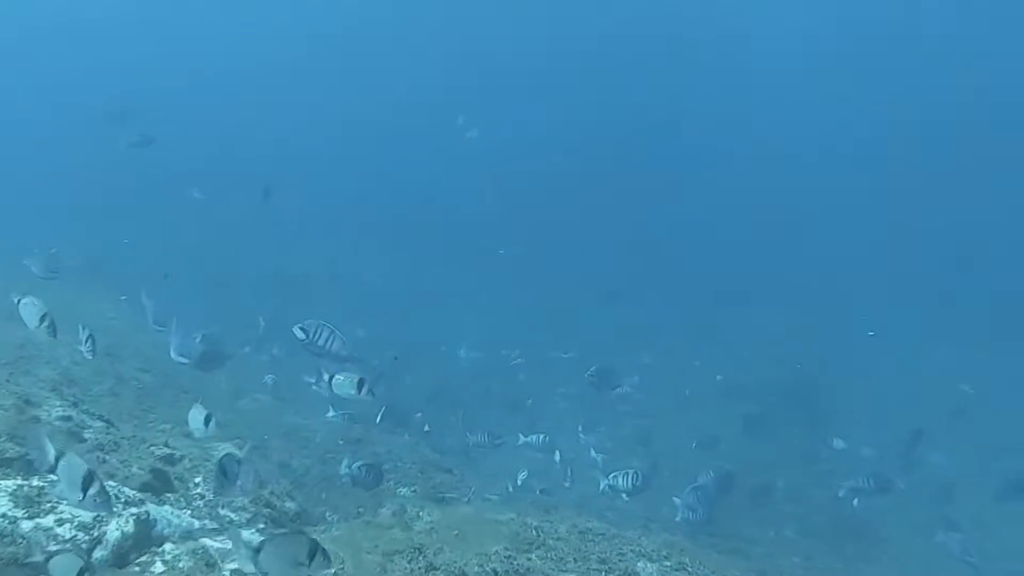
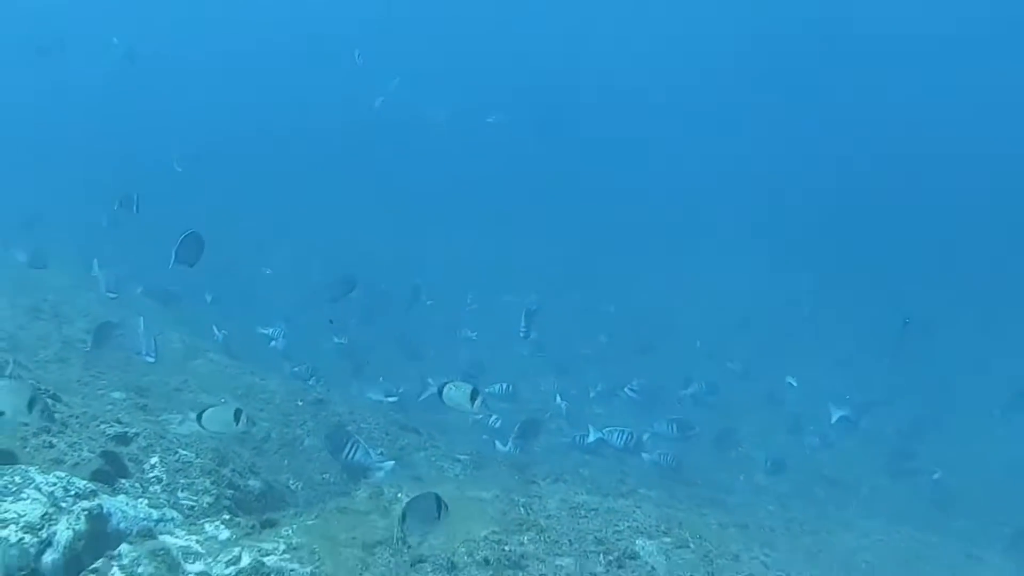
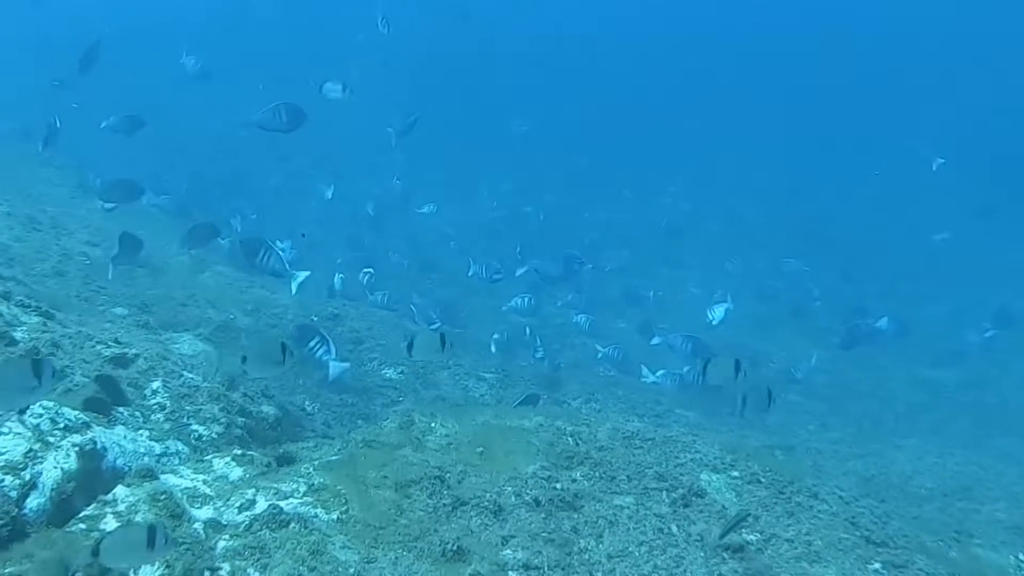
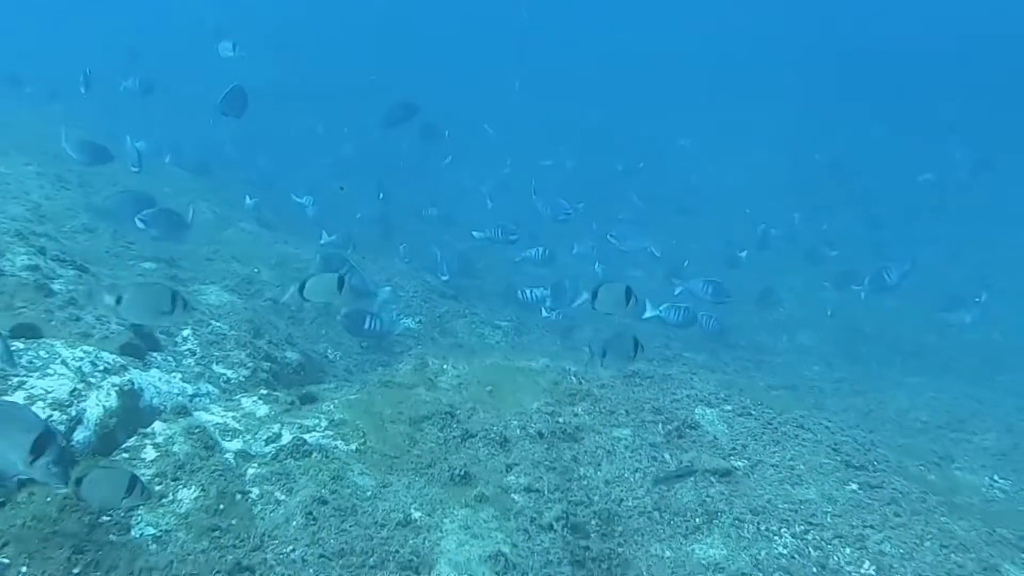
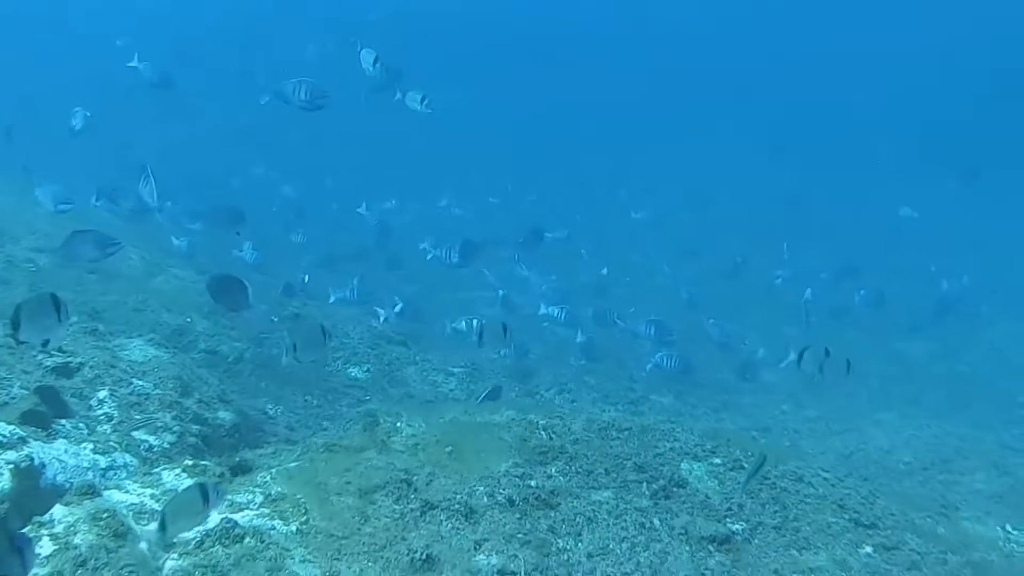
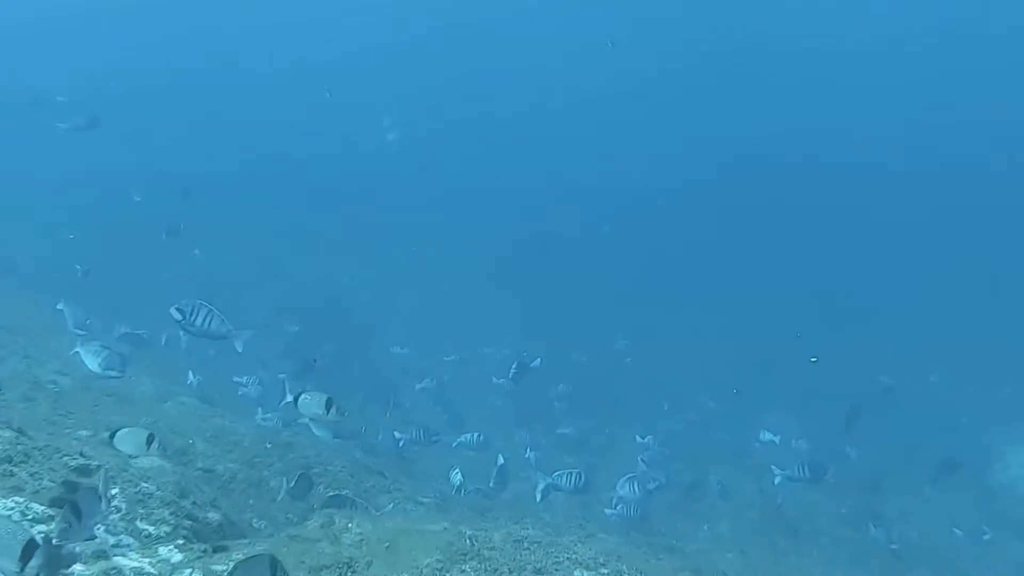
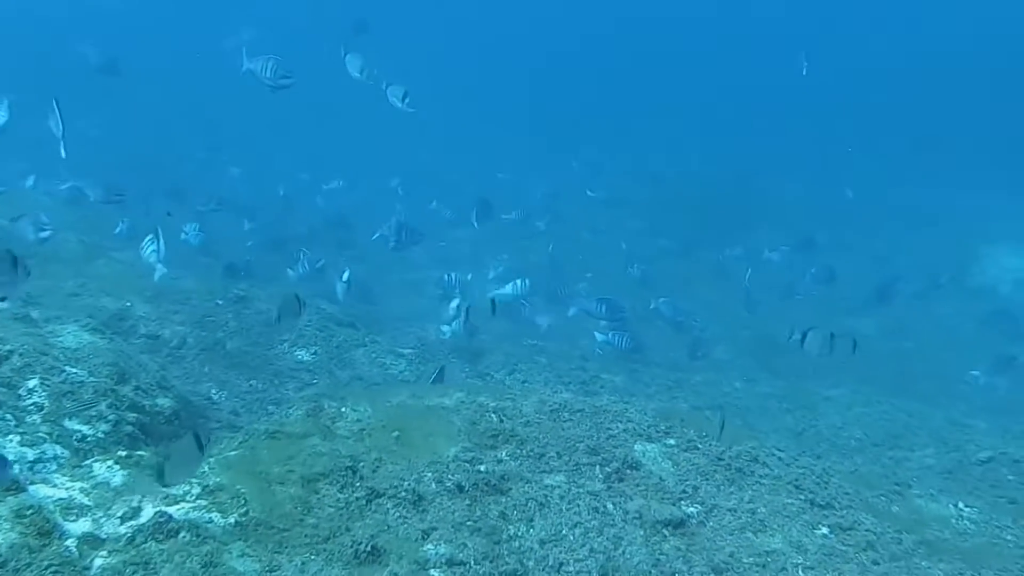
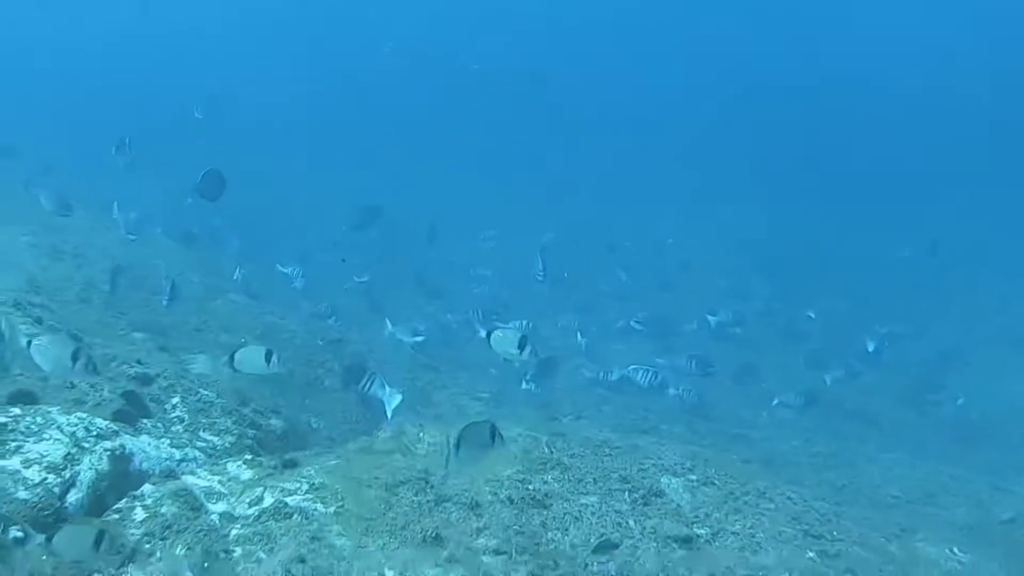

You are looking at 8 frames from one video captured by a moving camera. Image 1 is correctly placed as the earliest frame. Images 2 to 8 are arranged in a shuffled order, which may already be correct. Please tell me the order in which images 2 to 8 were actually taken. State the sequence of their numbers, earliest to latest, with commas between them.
6, 2, 8, 4, 3, 5, 7
